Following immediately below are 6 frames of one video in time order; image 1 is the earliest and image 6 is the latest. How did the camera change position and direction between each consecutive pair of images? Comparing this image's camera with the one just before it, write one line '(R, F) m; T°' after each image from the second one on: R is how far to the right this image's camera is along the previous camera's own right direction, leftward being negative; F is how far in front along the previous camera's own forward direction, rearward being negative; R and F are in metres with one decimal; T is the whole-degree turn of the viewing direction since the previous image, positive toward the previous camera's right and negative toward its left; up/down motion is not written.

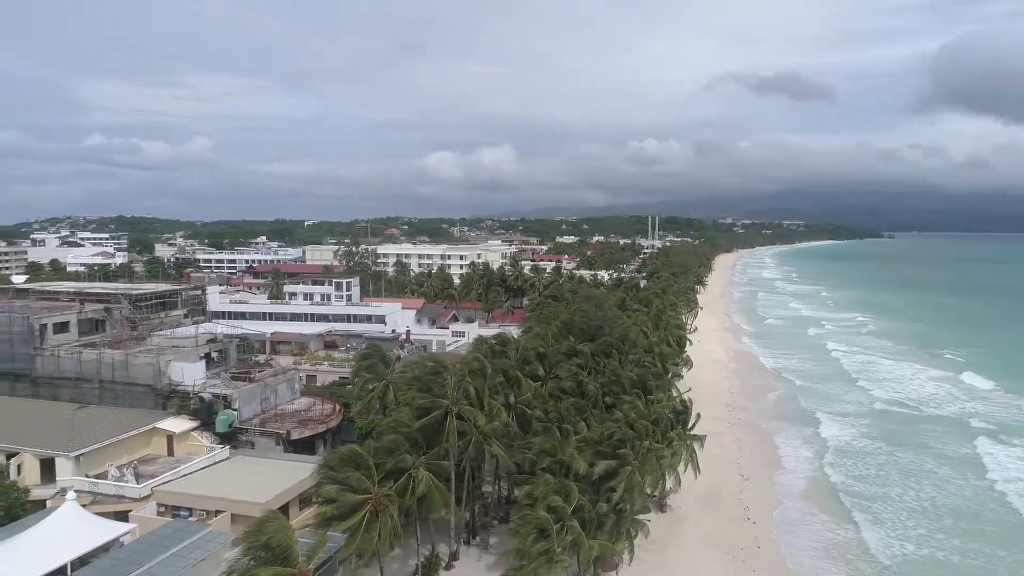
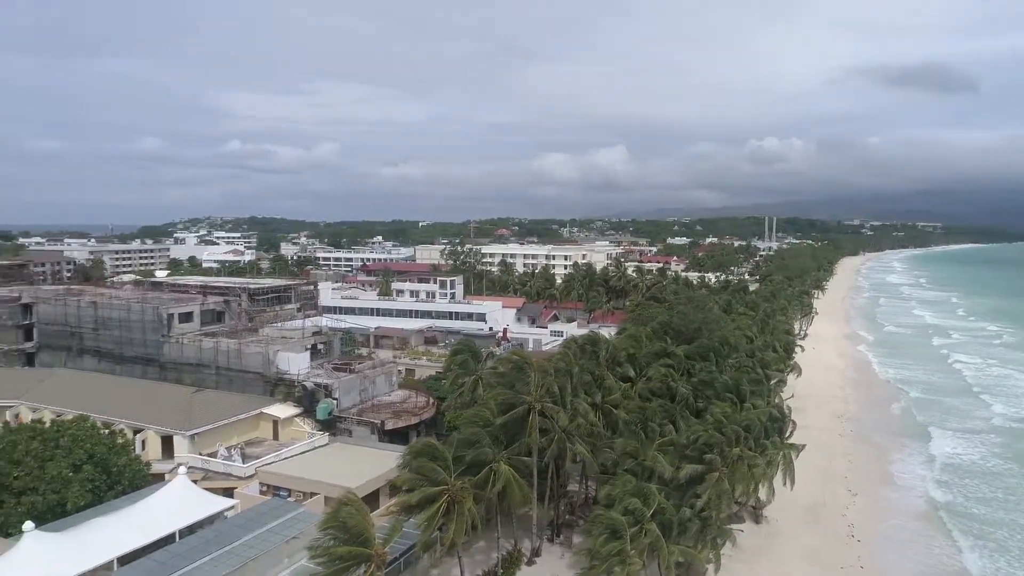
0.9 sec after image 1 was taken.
(+0.9, 0.0) m; -9°
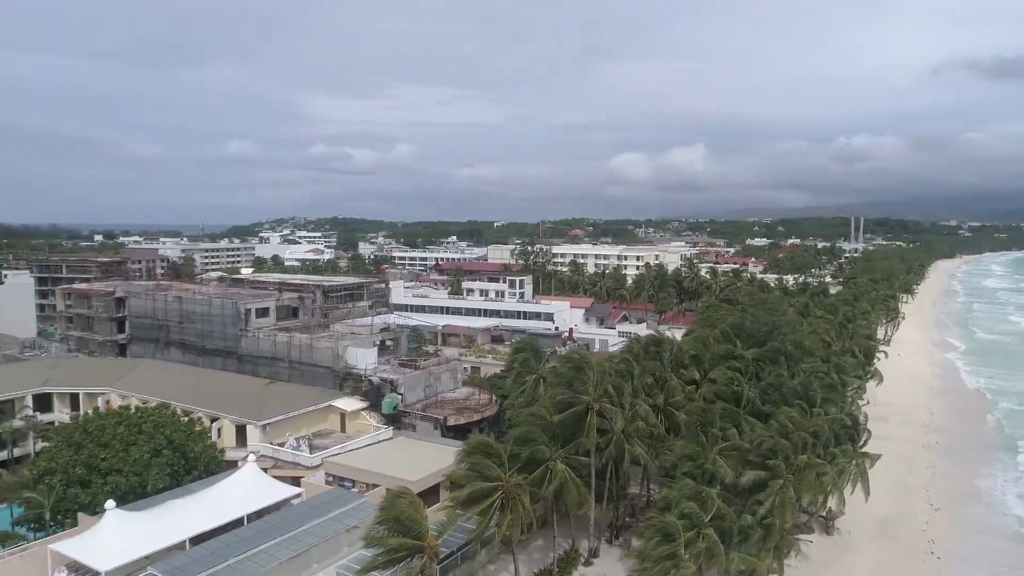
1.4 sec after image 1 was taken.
(+0.6, 0.0) m; -6°
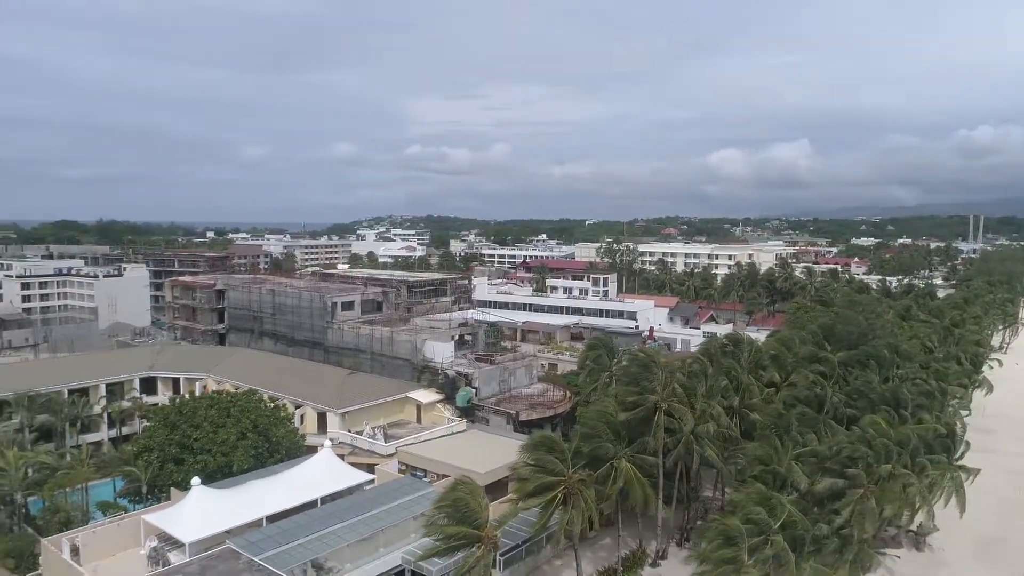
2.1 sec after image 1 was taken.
(+0.9, 0.0) m; -7°
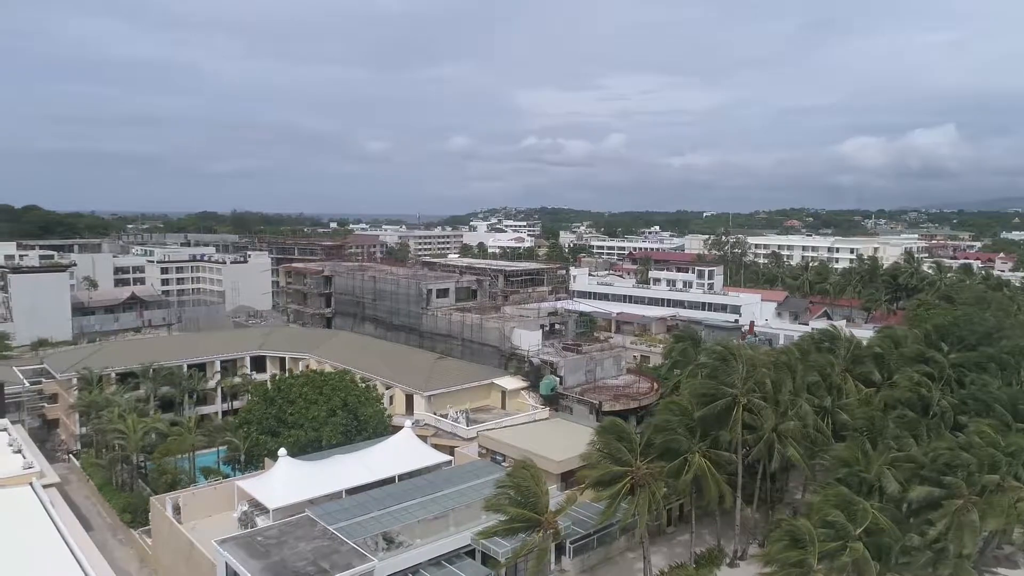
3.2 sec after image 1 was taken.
(+1.4, 0.0) m; -9°
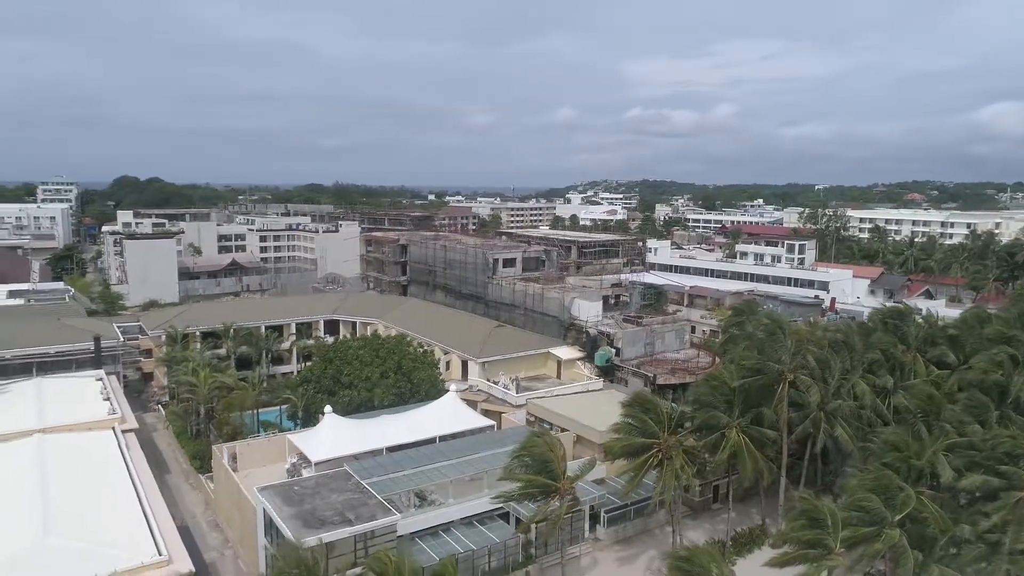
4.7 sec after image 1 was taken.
(+2.2, +0.1) m; -8°
